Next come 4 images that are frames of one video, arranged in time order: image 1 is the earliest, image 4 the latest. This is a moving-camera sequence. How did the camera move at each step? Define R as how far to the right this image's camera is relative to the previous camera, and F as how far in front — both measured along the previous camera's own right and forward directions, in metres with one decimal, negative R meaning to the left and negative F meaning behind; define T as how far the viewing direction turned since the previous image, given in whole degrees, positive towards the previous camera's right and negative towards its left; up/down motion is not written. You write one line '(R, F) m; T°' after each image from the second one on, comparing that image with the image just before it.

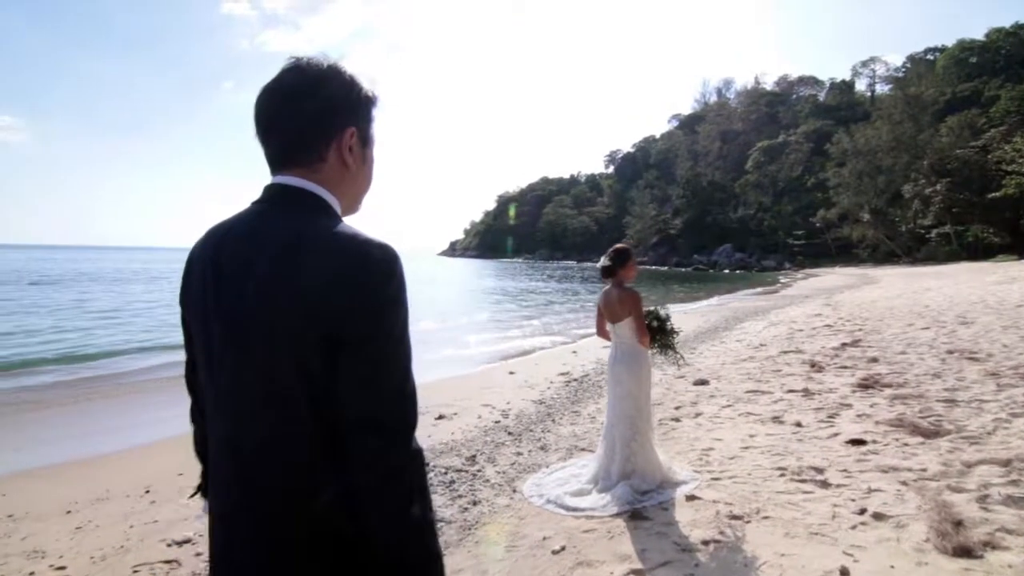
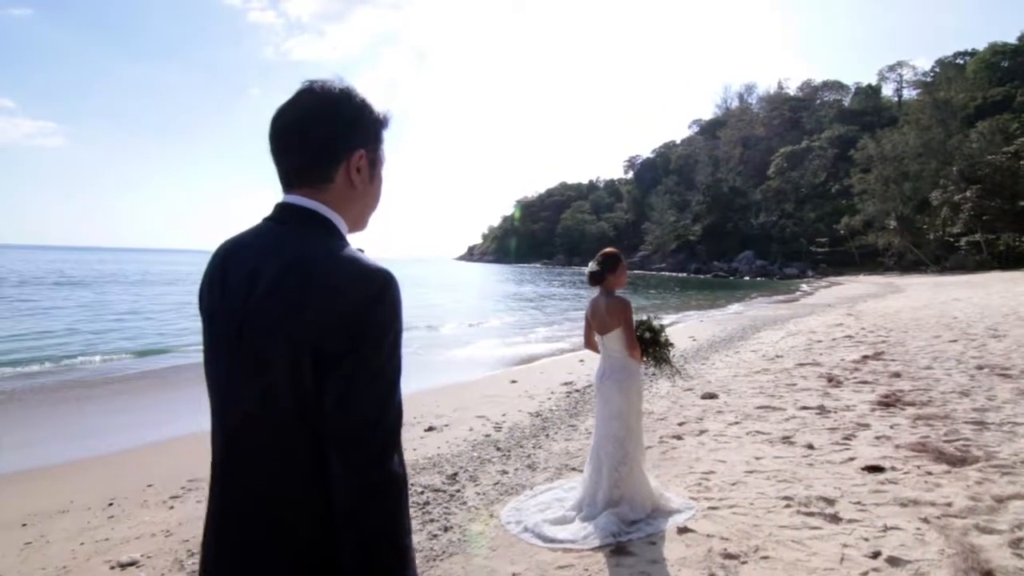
(+0.4, +0.4) m; -2°
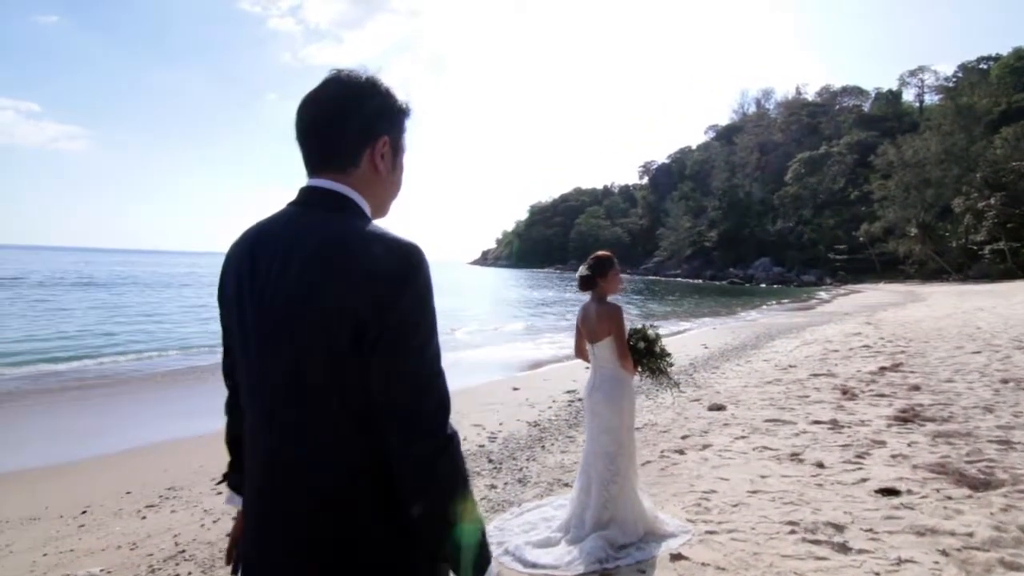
(+0.3, +0.3) m; -1°
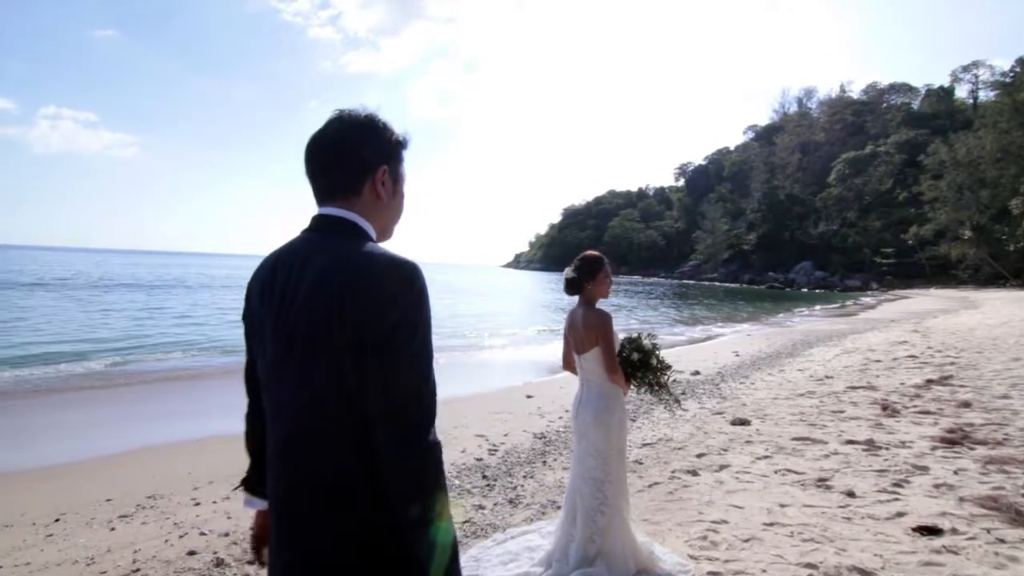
(+0.4, +0.5) m; -4°
